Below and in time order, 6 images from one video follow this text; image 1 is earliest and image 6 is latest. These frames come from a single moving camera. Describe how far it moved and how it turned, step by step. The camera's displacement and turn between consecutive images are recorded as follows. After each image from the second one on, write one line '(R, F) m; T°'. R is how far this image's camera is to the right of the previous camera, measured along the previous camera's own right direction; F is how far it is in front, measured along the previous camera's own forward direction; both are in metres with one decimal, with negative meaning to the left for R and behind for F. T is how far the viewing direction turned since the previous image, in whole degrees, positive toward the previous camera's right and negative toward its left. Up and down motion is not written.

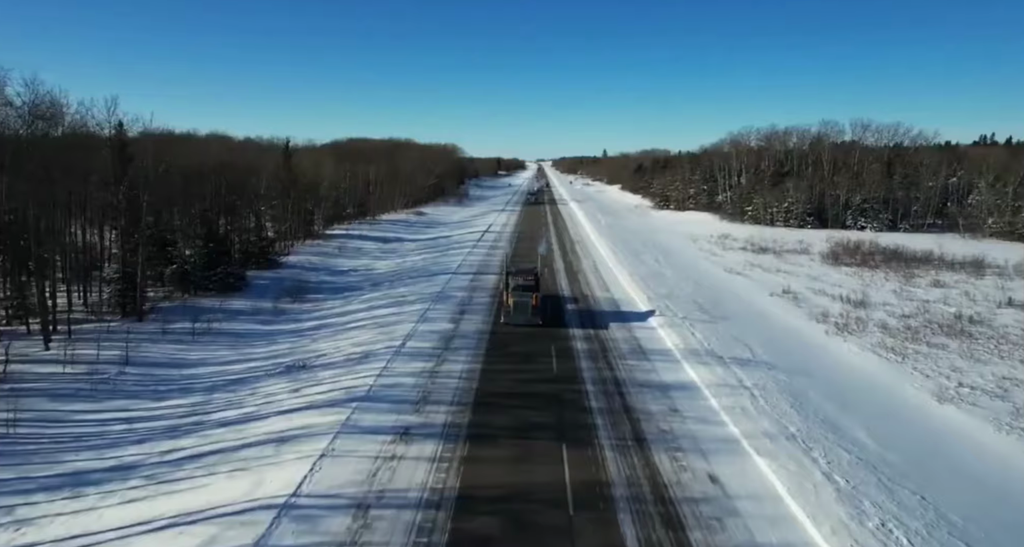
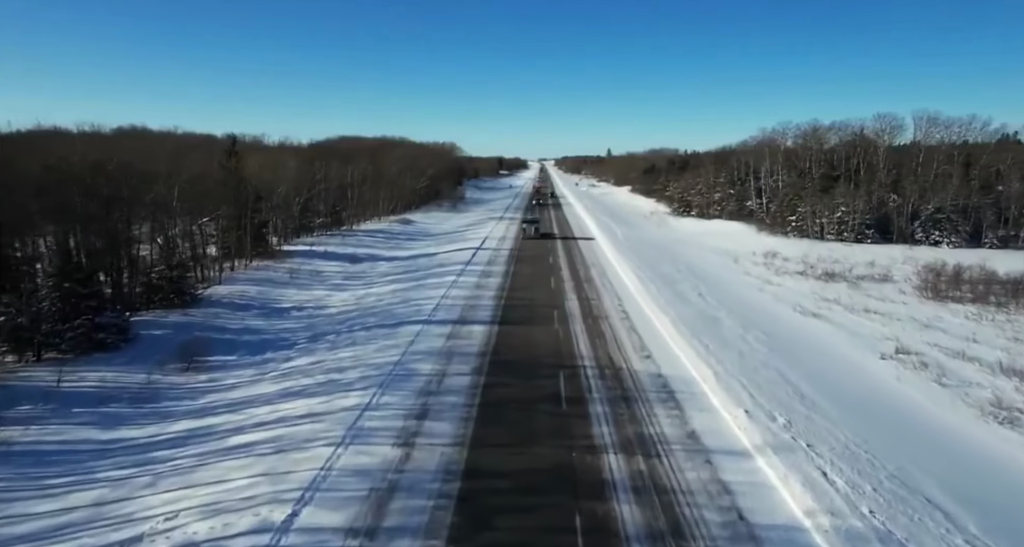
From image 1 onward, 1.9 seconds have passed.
(+0.2, +10.0) m; 0°
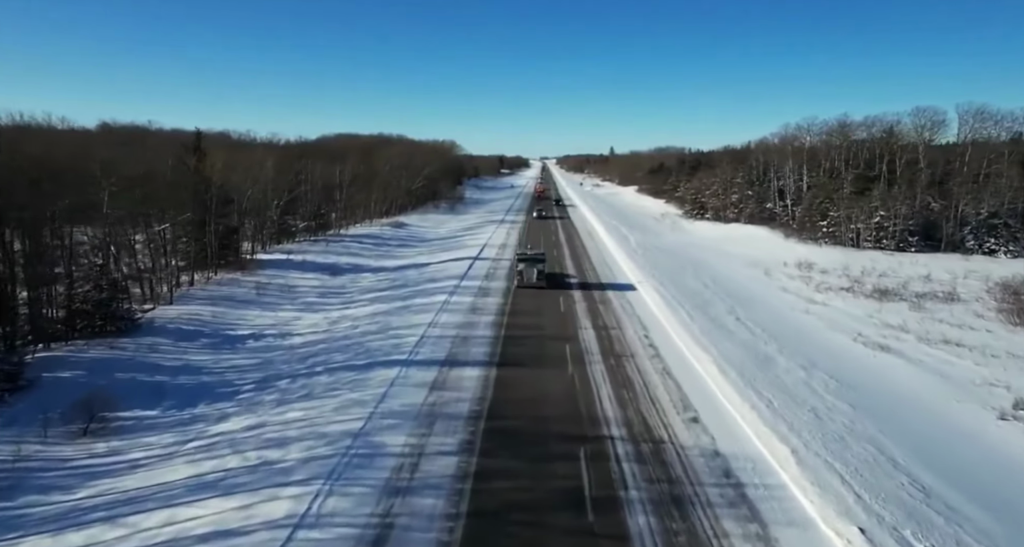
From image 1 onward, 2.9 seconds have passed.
(0.0, +5.1) m; 0°
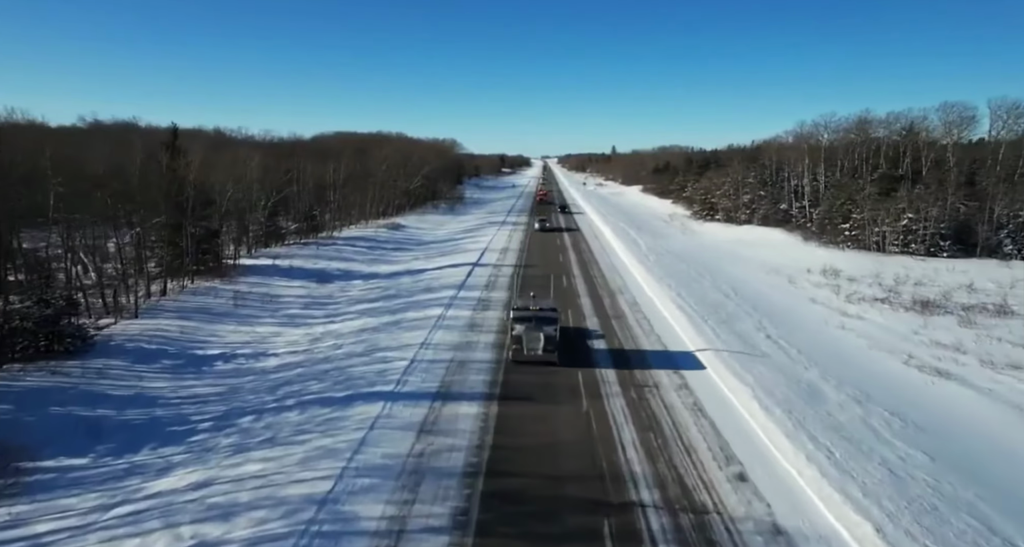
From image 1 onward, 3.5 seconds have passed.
(-0.1, +3.0) m; 0°
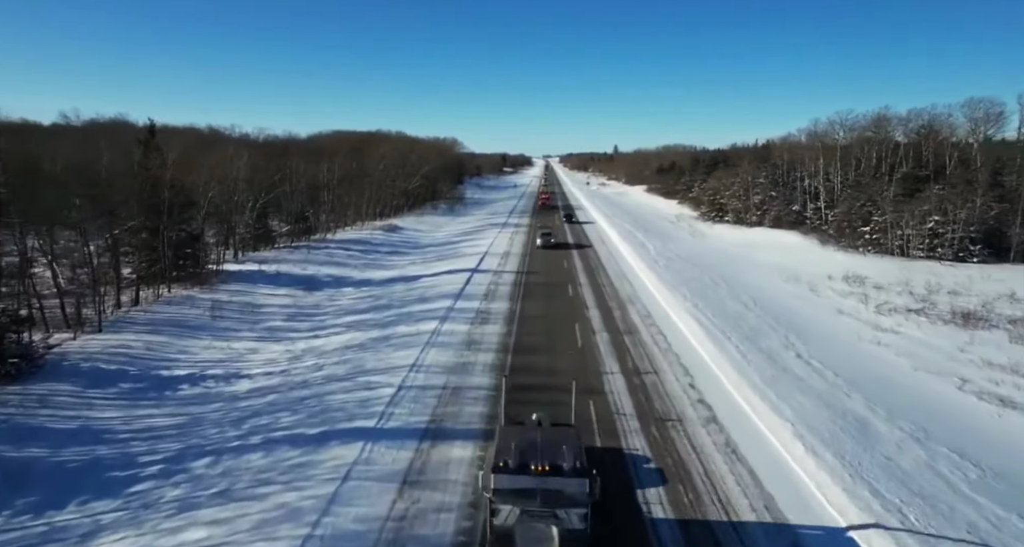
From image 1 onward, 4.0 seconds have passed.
(0.0, +2.5) m; 0°
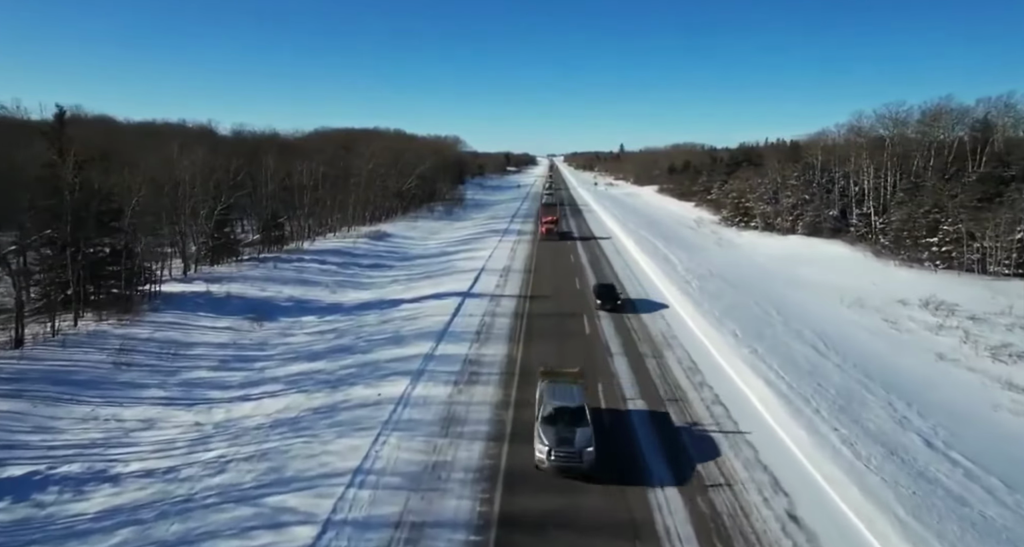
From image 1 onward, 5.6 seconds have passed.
(+0.1, +6.8) m; 0°
